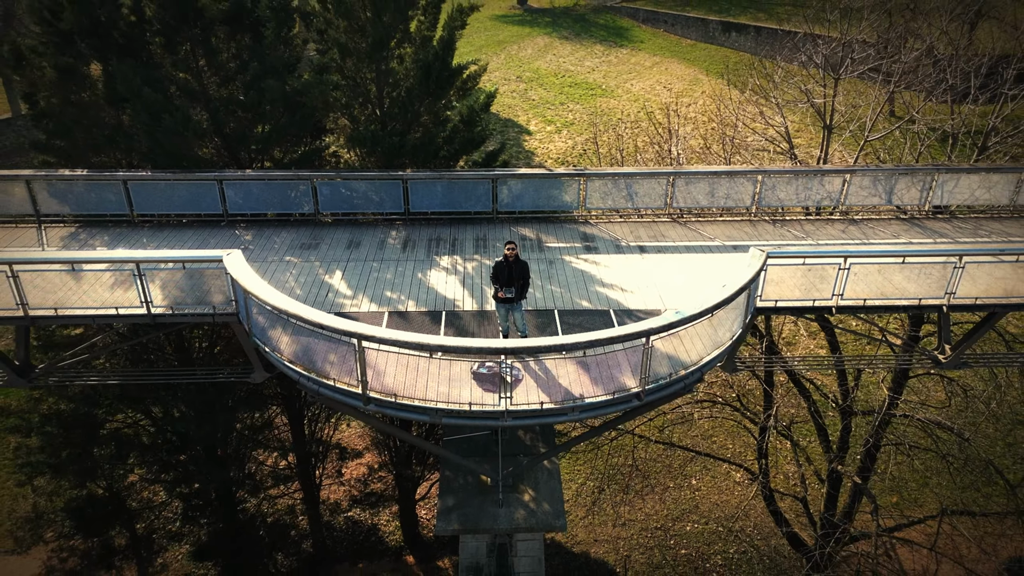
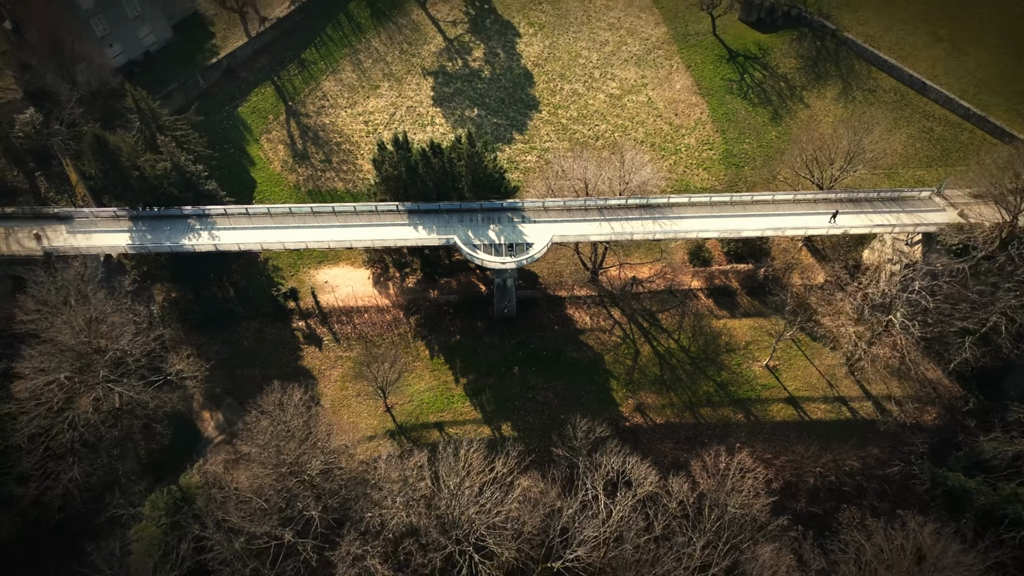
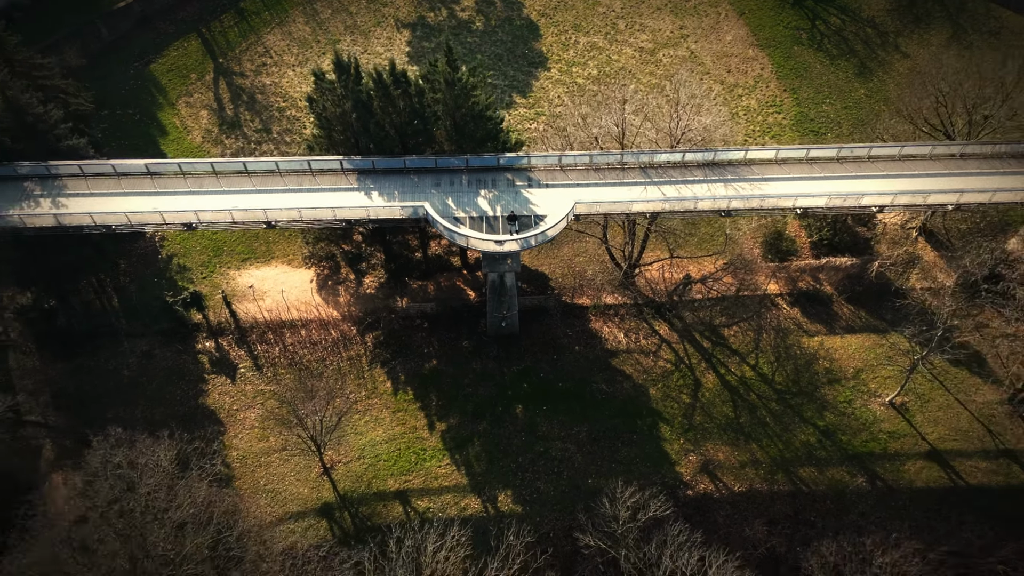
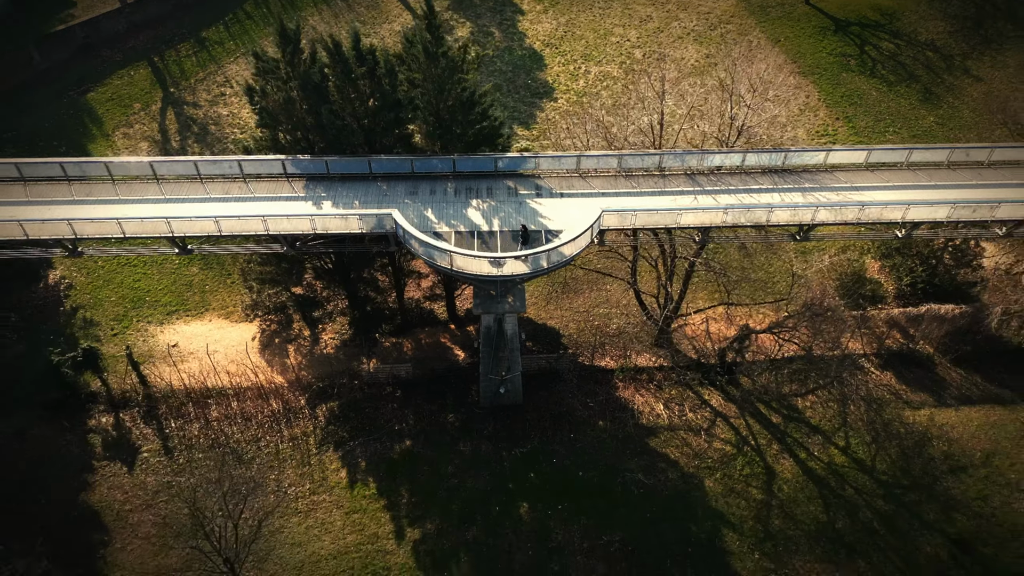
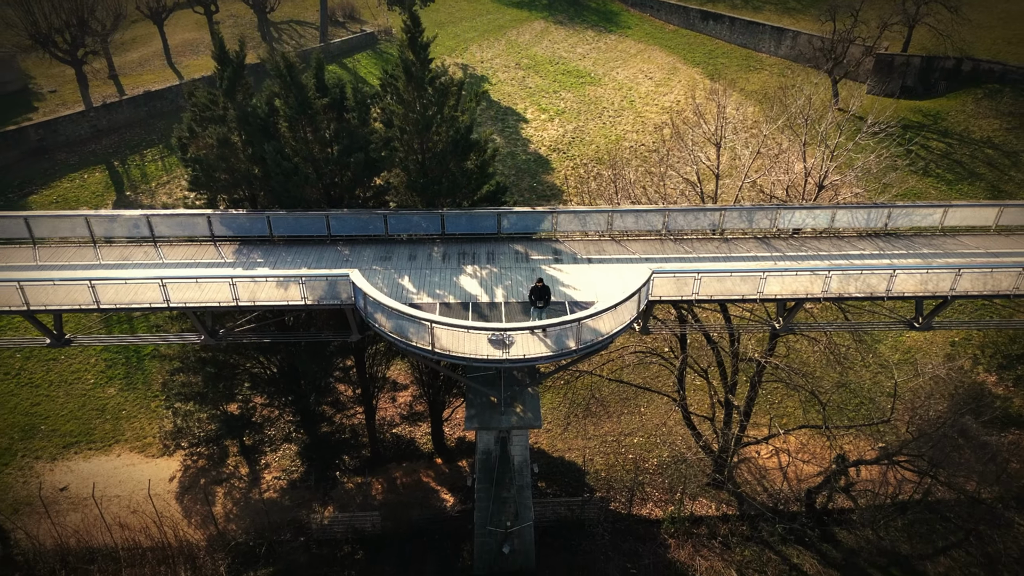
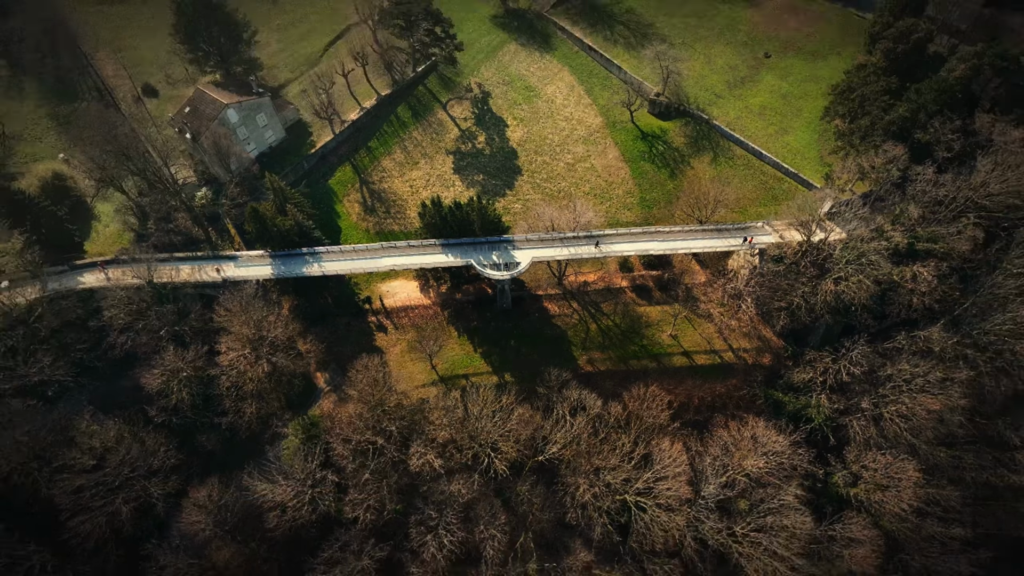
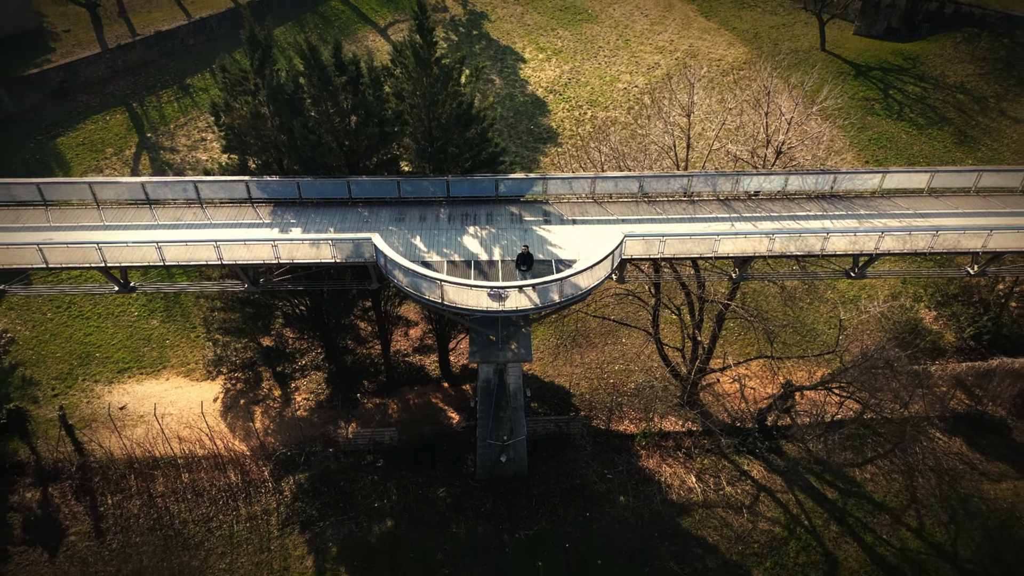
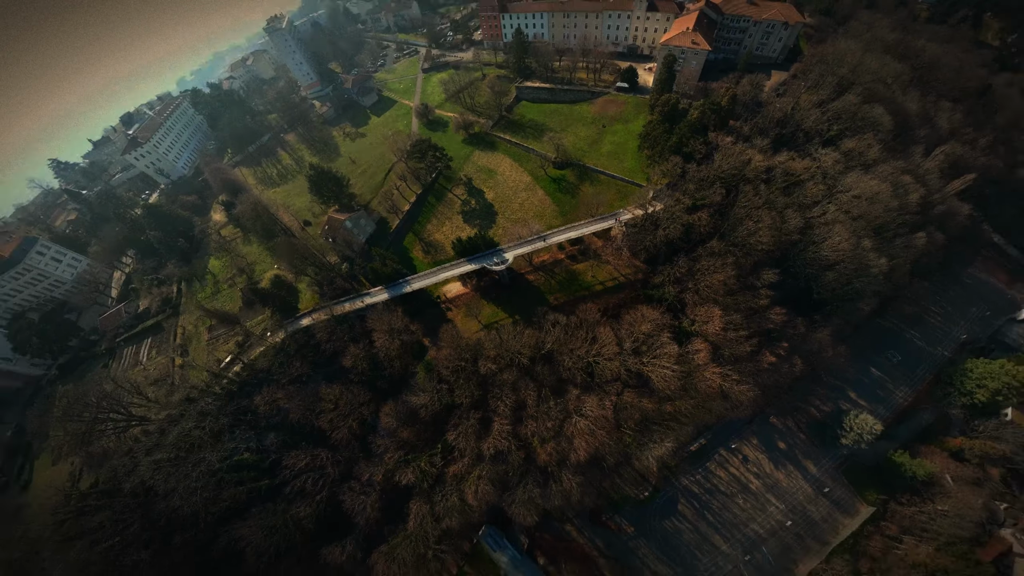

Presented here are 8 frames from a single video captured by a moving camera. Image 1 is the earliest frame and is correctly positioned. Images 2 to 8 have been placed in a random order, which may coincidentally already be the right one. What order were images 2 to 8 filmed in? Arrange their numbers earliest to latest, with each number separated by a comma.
5, 7, 4, 3, 2, 6, 8
